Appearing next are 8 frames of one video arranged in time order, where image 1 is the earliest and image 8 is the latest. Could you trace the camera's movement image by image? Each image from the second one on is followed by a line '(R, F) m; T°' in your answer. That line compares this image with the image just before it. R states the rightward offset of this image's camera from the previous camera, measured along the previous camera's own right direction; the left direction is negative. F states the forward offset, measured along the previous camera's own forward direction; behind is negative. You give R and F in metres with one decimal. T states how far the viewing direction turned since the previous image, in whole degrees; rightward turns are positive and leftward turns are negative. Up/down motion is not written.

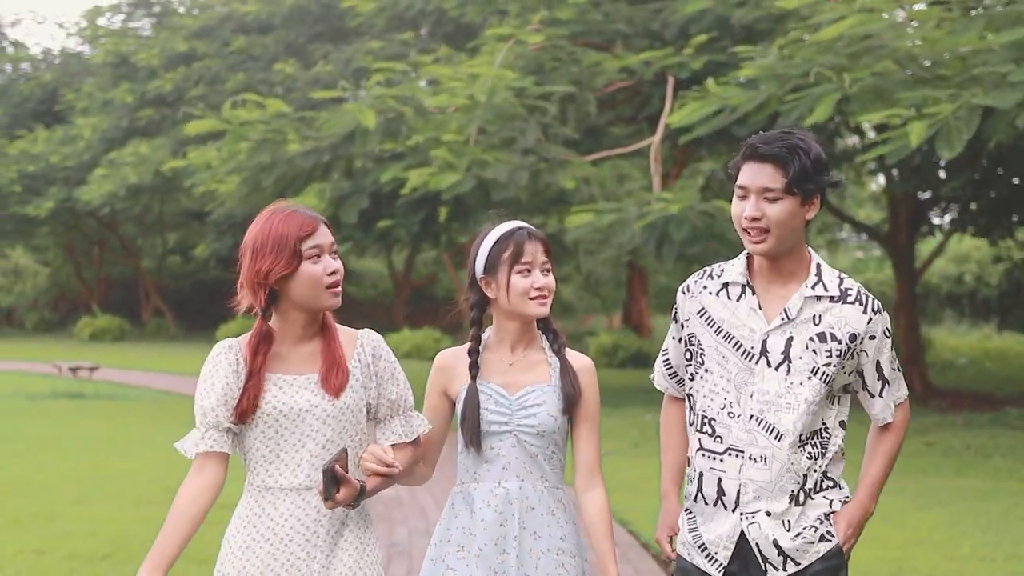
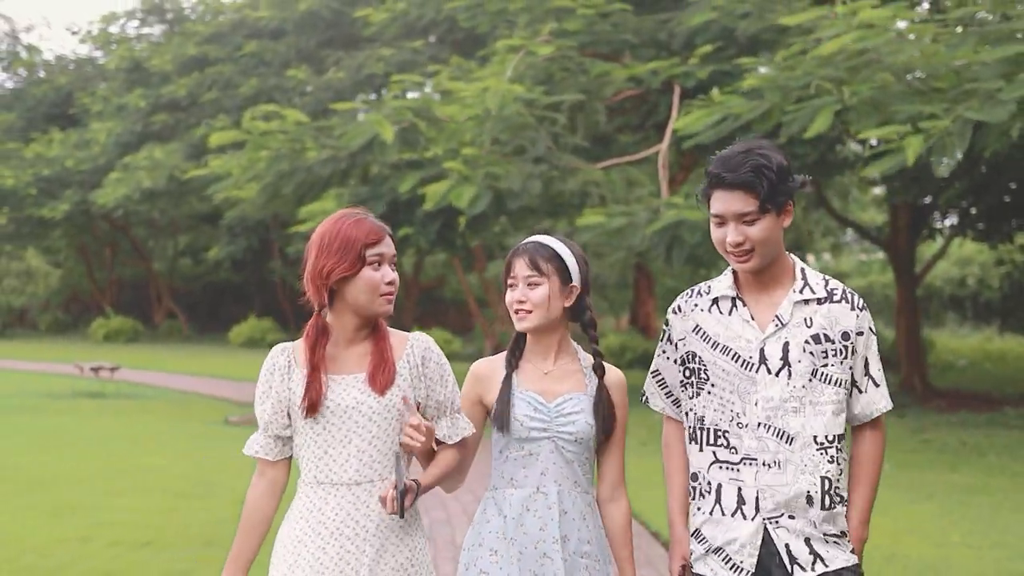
(-0.1, -0.3) m; 0°
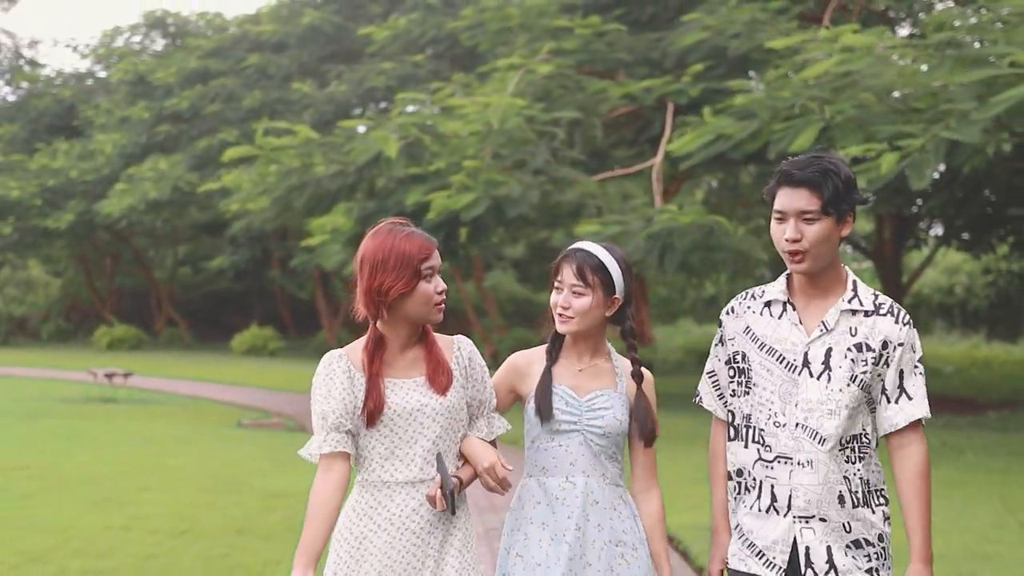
(-0.1, -0.5) m; 0°
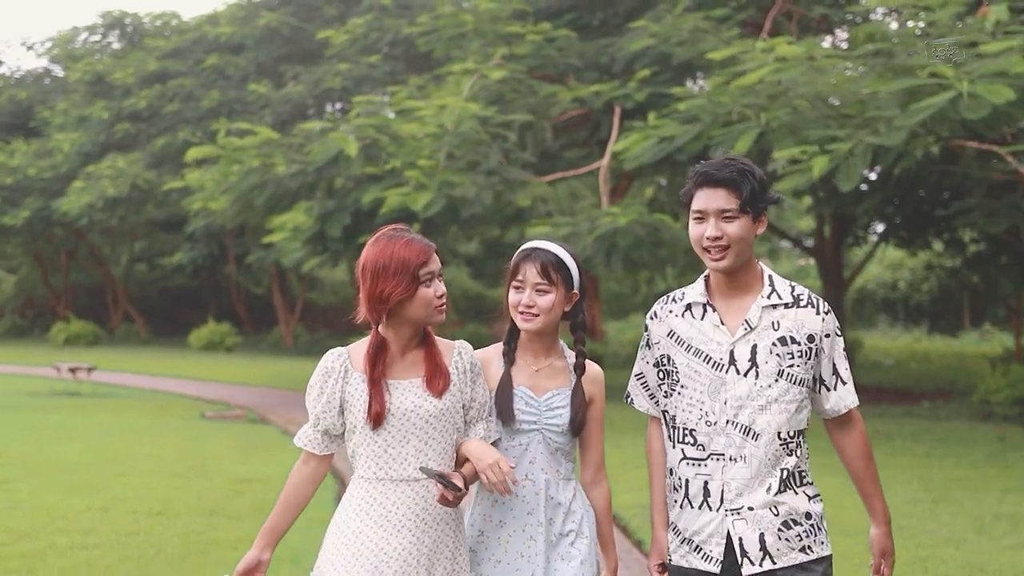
(0.0, -0.5) m; +2°
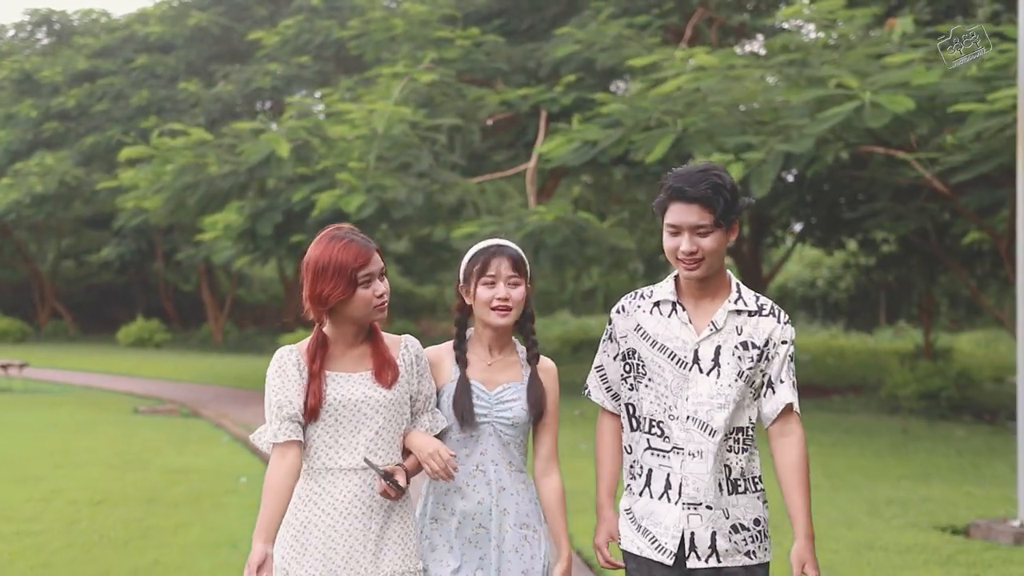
(0.0, -0.4) m; +3°
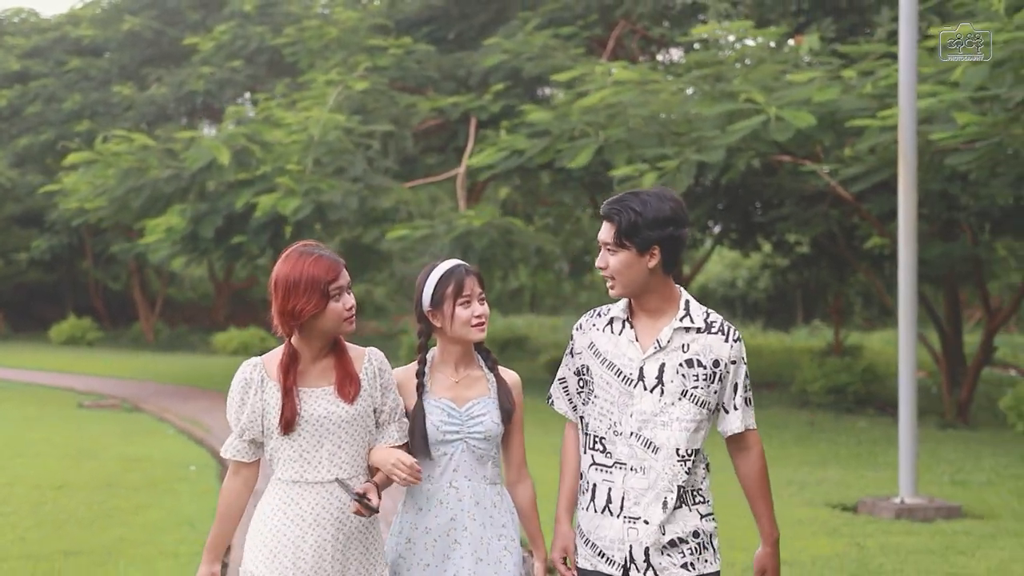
(0.0, -0.6) m; +4°
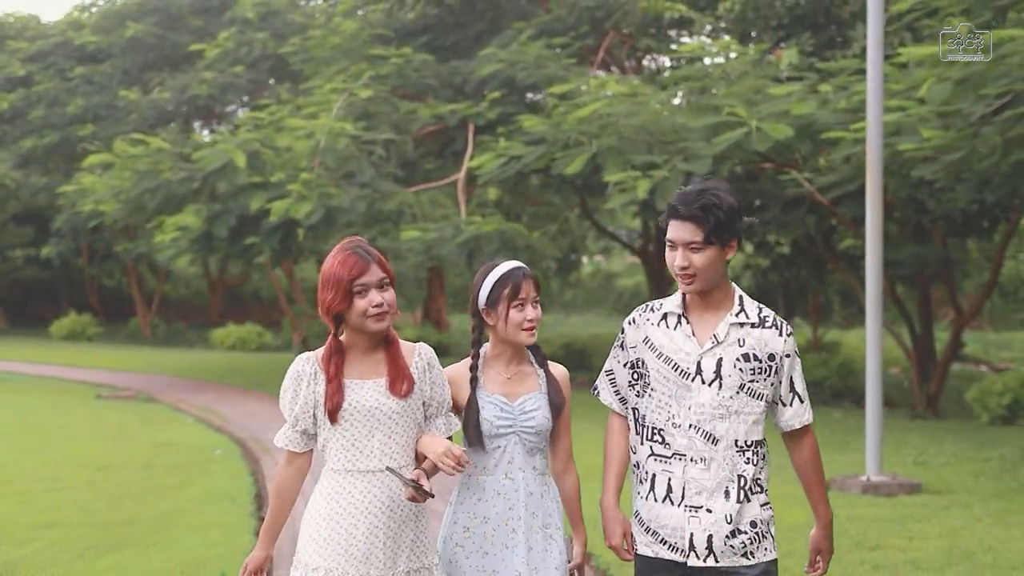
(-0.1, -0.7) m; +1°
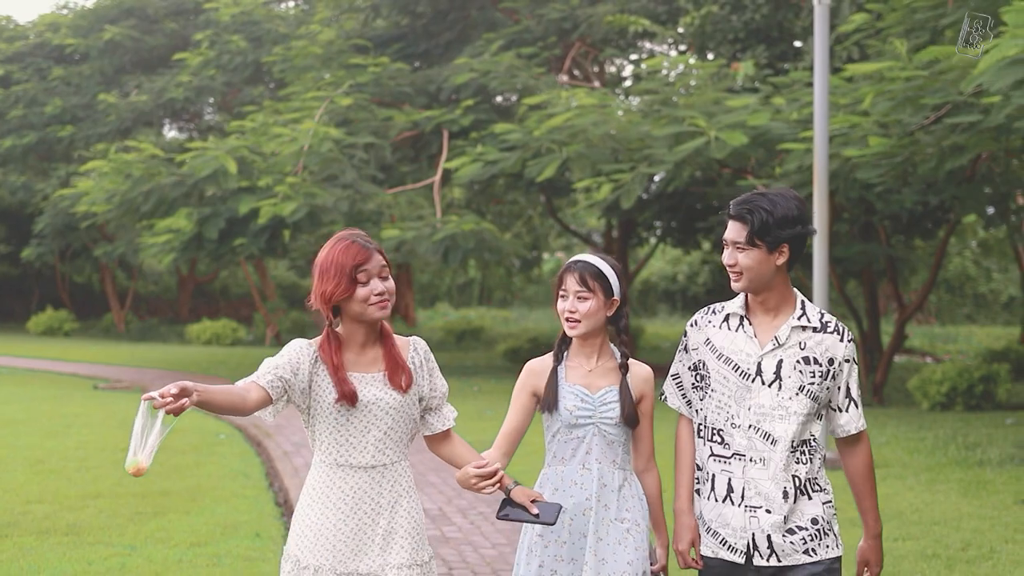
(-0.2, -0.8) m; +2°
